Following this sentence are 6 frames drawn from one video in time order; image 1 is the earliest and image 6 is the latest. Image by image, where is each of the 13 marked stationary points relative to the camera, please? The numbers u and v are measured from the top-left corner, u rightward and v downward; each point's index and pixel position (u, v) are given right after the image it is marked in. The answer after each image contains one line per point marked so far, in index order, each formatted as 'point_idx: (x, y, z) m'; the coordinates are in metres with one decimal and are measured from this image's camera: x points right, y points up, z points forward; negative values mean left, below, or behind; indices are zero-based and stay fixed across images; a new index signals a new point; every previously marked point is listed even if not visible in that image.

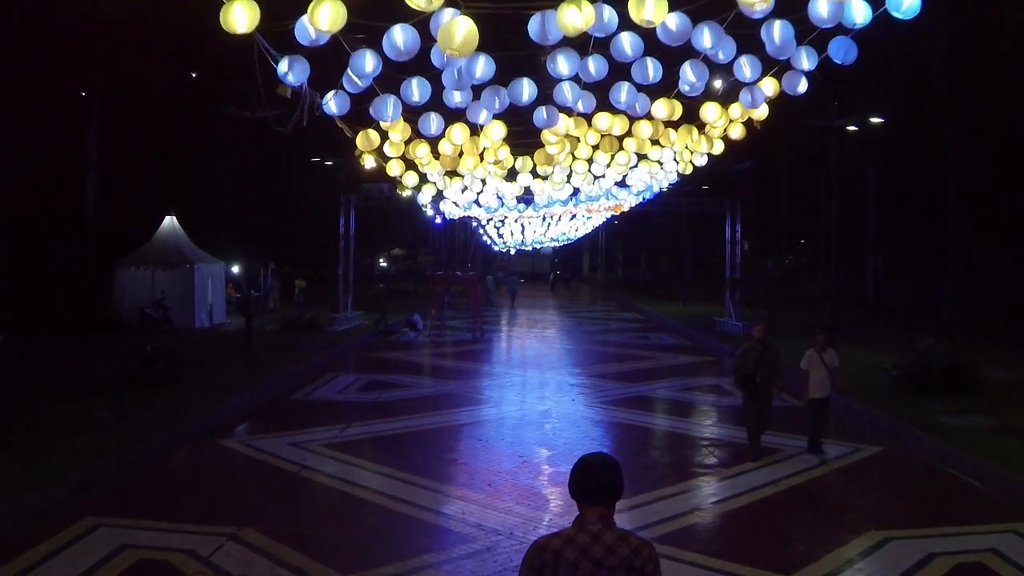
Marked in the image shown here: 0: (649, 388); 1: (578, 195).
0: (+2.3, -1.8, +17.7) m
1: (+1.1, +1.6, +17.8) m
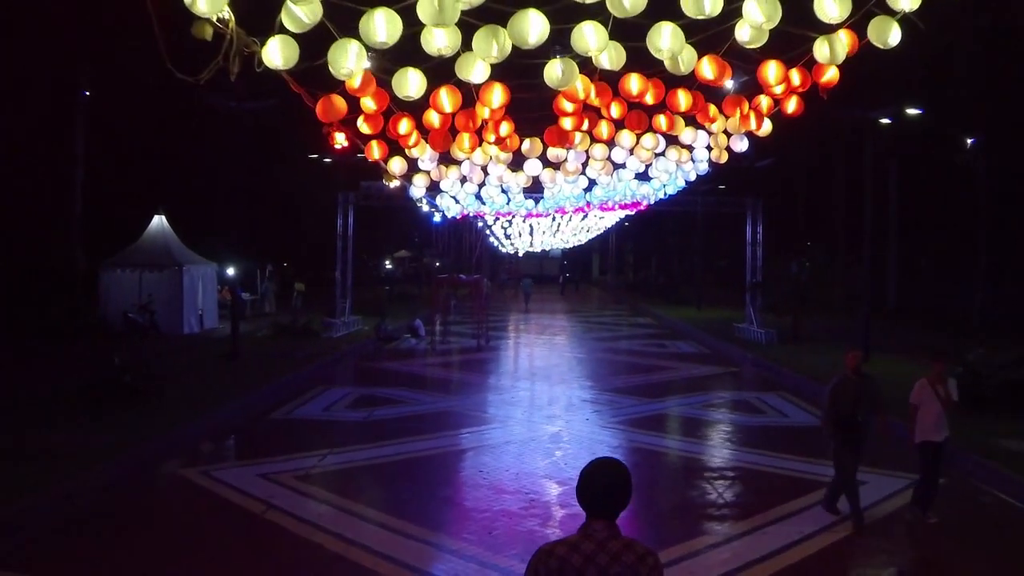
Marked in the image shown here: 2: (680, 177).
0: (+2.4, -1.9, +16.0) m
1: (+1.3, +1.5, +16.1) m
2: (+2.1, +1.4, +13.4) m
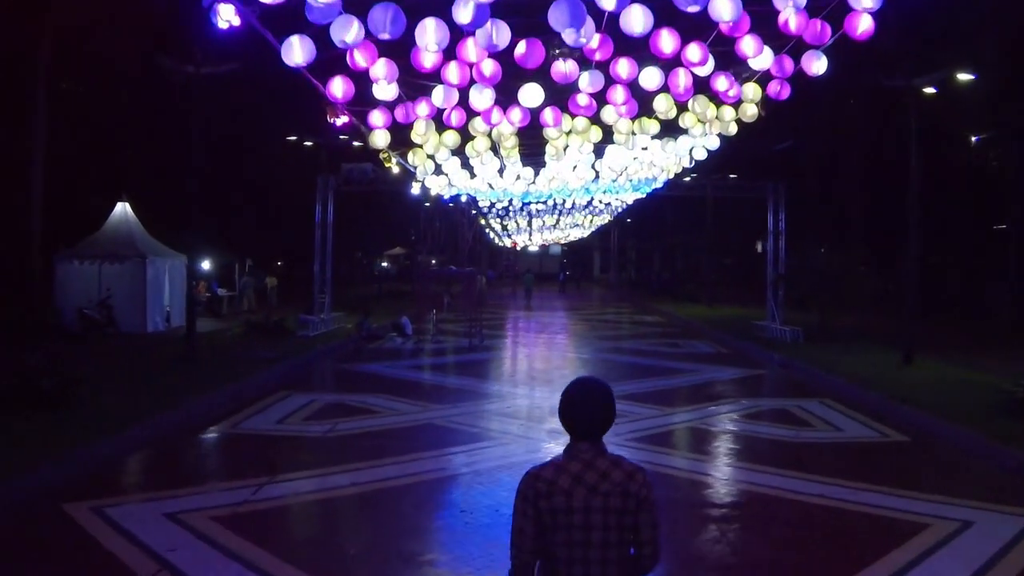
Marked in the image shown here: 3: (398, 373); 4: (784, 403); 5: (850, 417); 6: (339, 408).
0: (+2.3, -1.7, +13.4) m
1: (+1.2, +1.7, +13.5) m
2: (+2.1, +1.6, +10.8) m
3: (-2.2, -1.6, +19.0) m
4: (+4.0, -1.7, +14.7) m
5: (+4.5, -1.7, +13.3) m
6: (-2.3, -1.6, +13.4) m
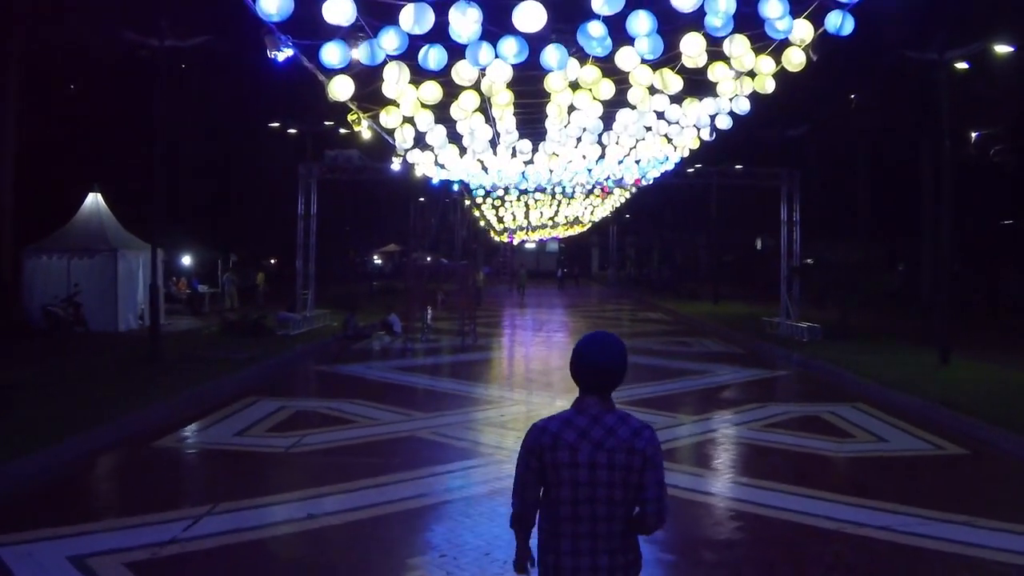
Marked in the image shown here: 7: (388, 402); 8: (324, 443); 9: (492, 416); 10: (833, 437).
0: (+2.3, -1.6, +11.8) m
1: (+1.1, +1.8, +11.9) m
2: (+2.0, +1.7, +9.2) m
3: (-2.3, -1.5, +17.4) m
4: (+3.9, -1.6, +13.1) m
5: (+4.5, -1.6, +11.7) m
6: (-2.4, -1.5, +11.8) m
7: (-1.6, -1.5, +13.0) m
8: (-1.9, -1.6, +10.2) m
9: (-0.2, -1.5, +11.3) m
10: (+3.6, -1.7, +11.1) m
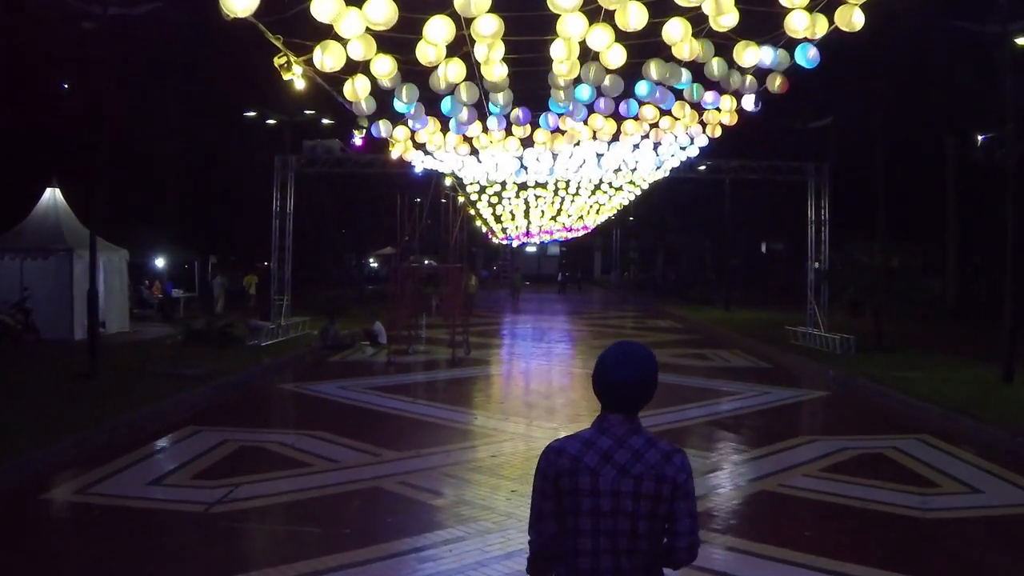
0: (+2.2, -1.7, +9.5) m
1: (+1.1, +1.7, +9.7) m
2: (+1.9, +1.6, +6.9) m
3: (-2.3, -1.6, +15.2) m
4: (+3.9, -1.7, +10.9) m
5: (+4.4, -1.7, +9.5) m
6: (-2.5, -1.6, +9.5) m
7: (-1.7, -1.6, +10.8) m
8: (-2.0, -1.6, +7.9) m
9: (-0.2, -1.5, +9.1) m
10: (+3.6, -1.7, +8.8) m
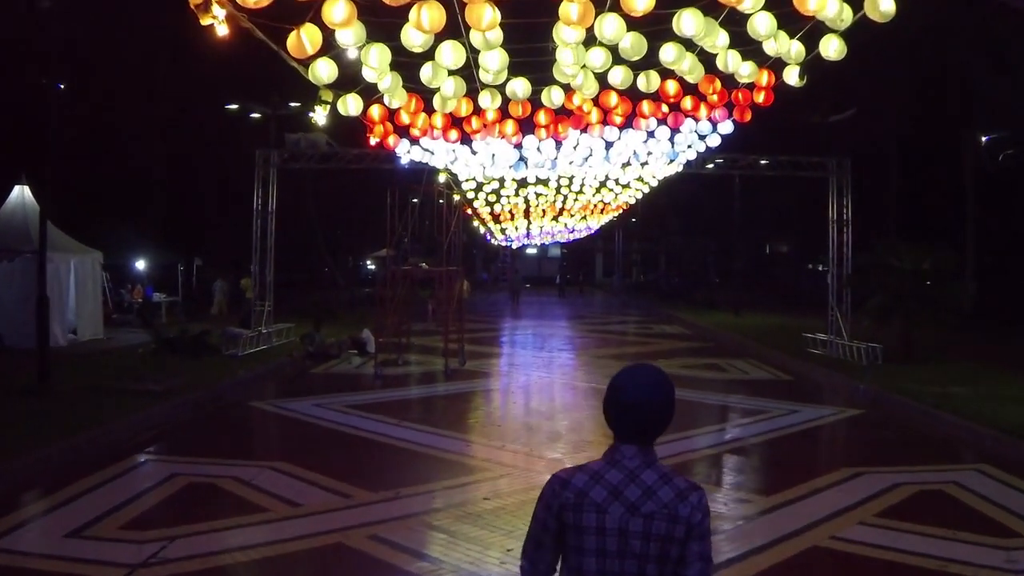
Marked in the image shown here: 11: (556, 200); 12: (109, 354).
0: (+2.2, -1.8, +8.1) m
1: (+1.1, +1.6, +8.2) m
2: (+1.9, +1.5, +5.5) m
3: (-2.3, -1.7, +13.7) m
4: (+3.8, -1.7, +9.4) m
5: (+4.4, -1.8, +8.0) m
6: (-2.5, -1.6, +8.0) m
7: (-1.7, -1.6, +9.3) m
8: (-2.0, -1.7, +6.4) m
9: (-0.3, -1.6, +7.6) m
10: (+3.5, -1.8, +7.3) m
11: (+0.9, +1.8, +19.8) m
12: (-7.4, -1.3, +17.6) m
